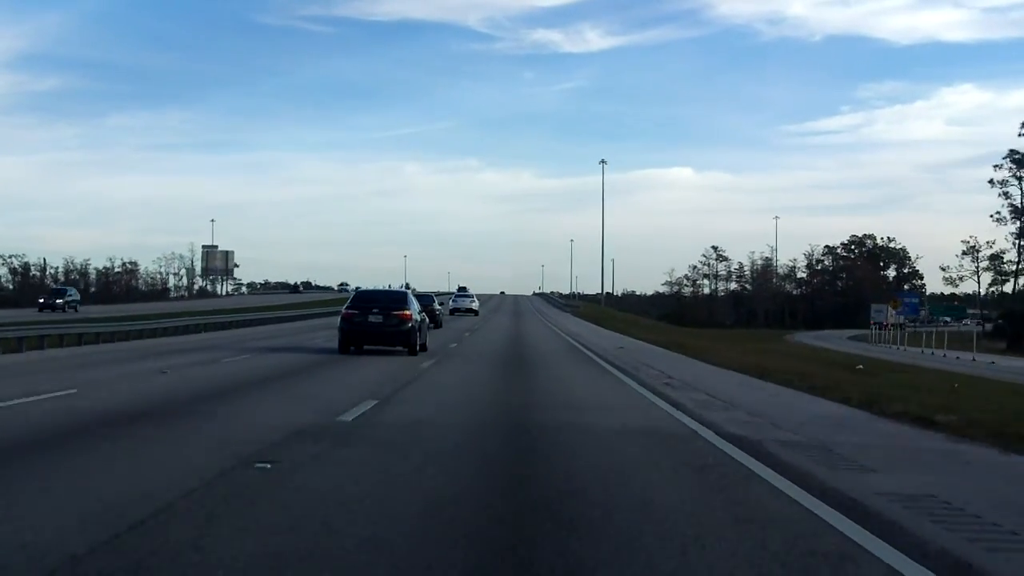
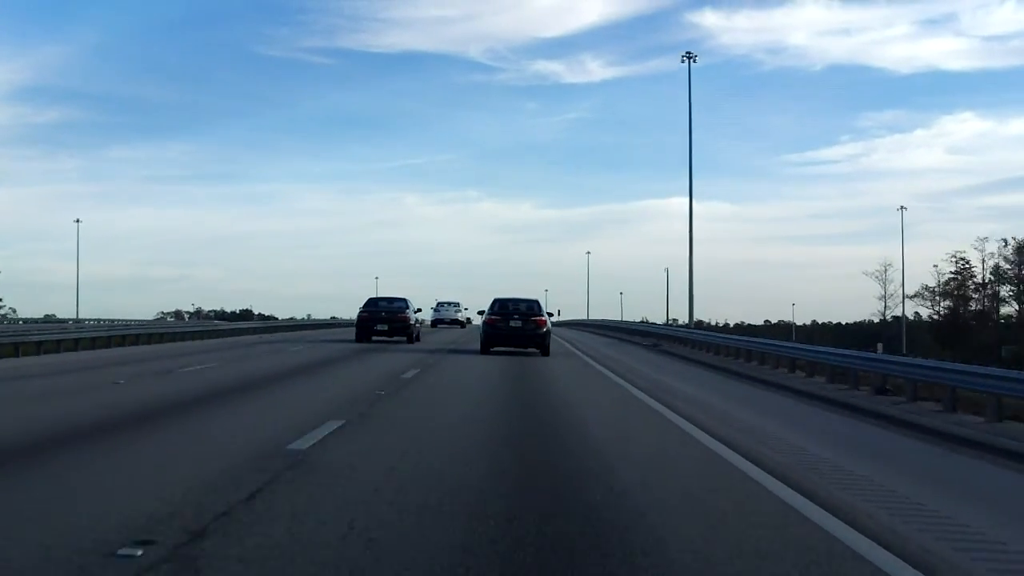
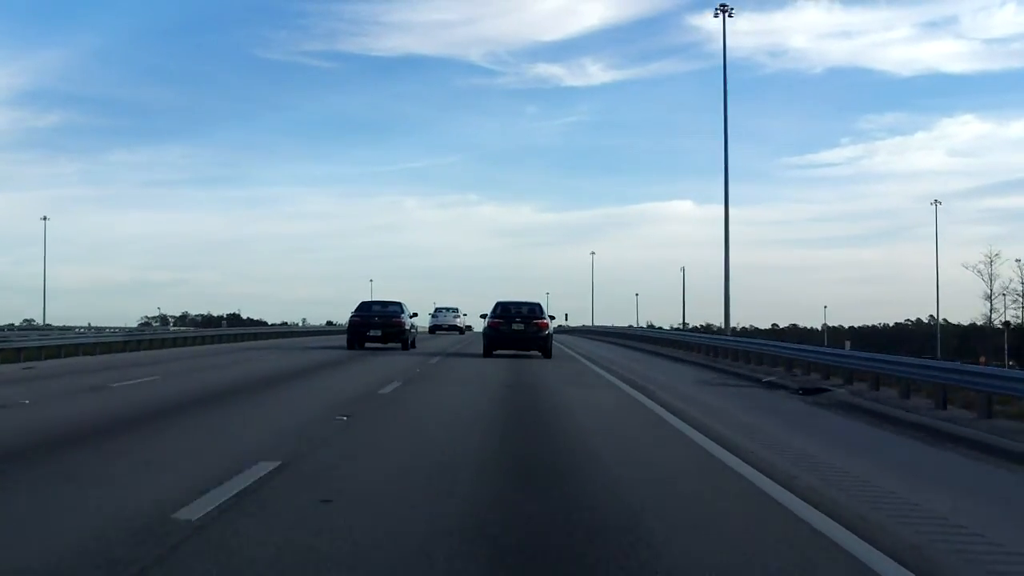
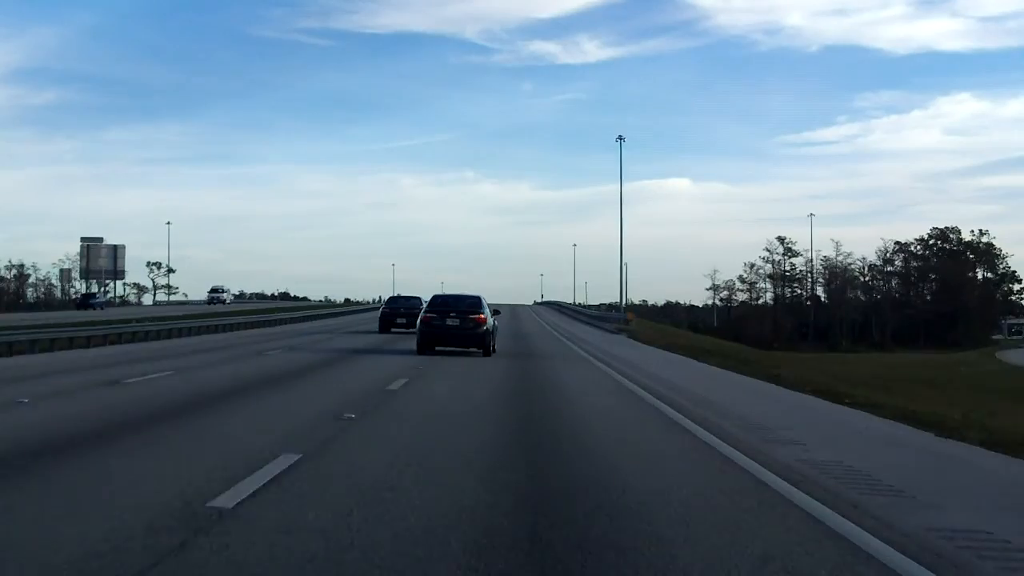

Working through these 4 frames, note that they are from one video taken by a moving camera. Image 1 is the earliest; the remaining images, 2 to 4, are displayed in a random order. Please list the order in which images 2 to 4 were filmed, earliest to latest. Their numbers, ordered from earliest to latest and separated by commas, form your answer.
4, 2, 3
